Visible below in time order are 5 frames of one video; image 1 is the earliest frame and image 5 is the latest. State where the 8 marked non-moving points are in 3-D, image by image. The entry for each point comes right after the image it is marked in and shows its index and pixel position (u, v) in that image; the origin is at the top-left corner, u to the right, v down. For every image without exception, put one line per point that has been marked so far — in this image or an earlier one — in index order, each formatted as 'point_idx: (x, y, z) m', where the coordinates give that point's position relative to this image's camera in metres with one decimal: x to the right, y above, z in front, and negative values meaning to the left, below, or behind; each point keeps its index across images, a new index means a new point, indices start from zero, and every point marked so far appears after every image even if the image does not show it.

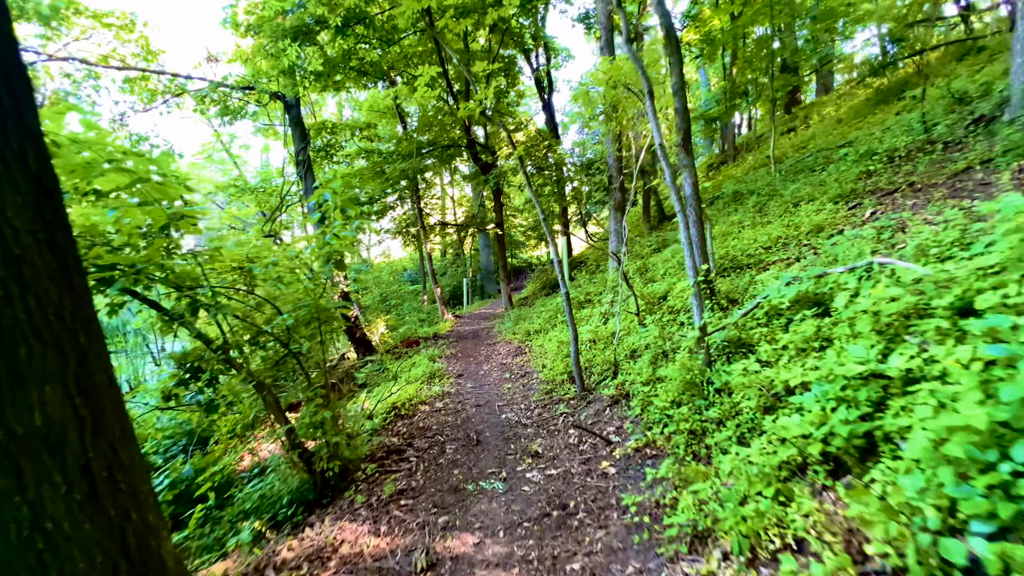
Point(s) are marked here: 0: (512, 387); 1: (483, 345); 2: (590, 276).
0: (0.0, -1.3, +5.9) m
1: (-0.6, -1.2, +8.9) m
2: (+1.6, +0.2, +9.1) m
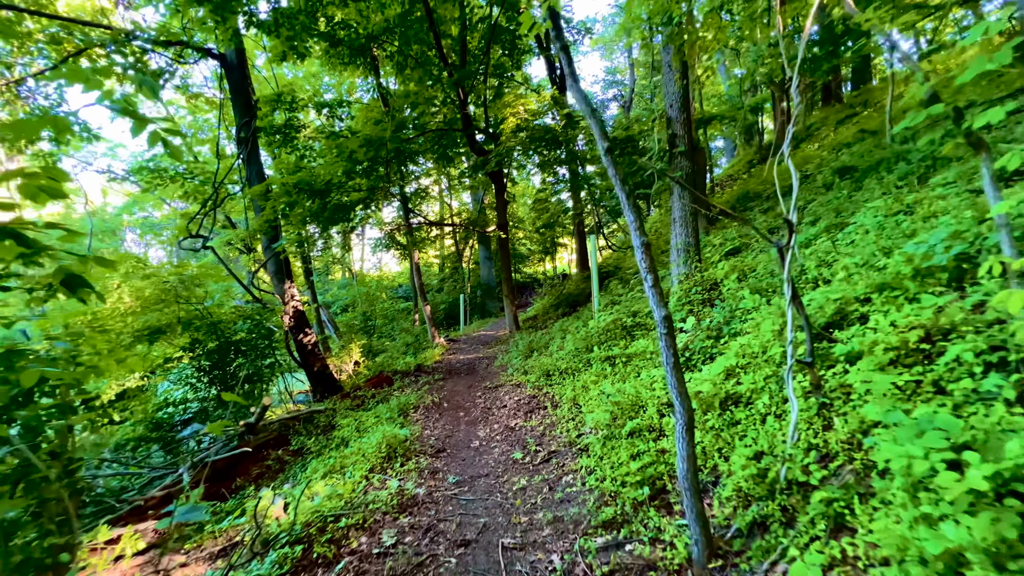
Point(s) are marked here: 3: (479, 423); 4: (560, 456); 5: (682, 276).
0: (+0.1, -1.5, +3.2) m
1: (-0.5, -1.4, +6.1) m
2: (+1.8, 0.0, +6.4) m
3: (-0.4, -1.5, +4.9) m
4: (+0.4, -1.3, +3.5) m
5: (+1.9, +0.1, +5.0) m
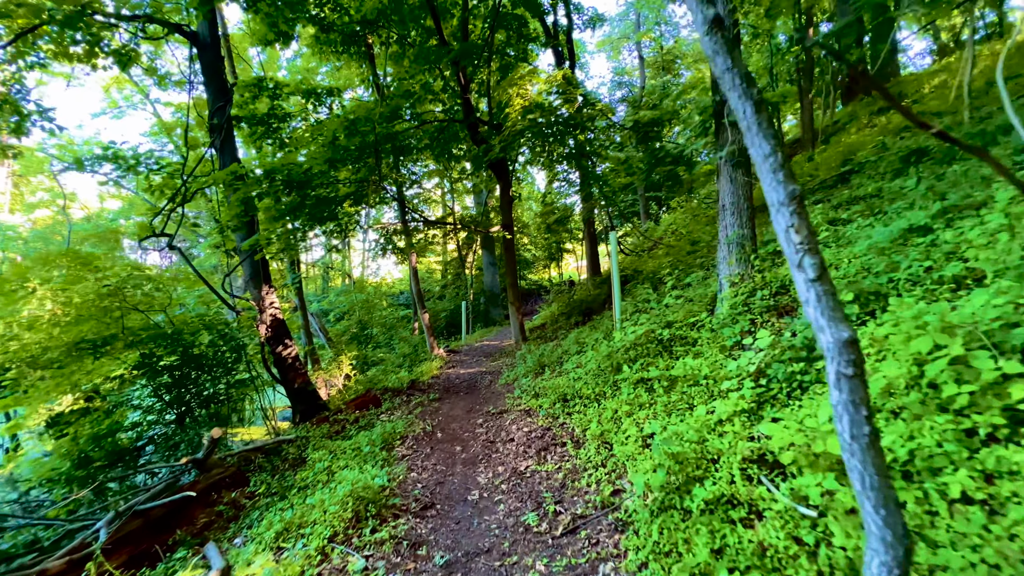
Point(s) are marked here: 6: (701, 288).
0: (+0.2, -1.5, +2.1) m
1: (-0.4, -1.5, +5.1) m
2: (+1.9, -0.1, +5.4) m
3: (-0.3, -1.5, +3.9) m
4: (+0.4, -1.3, +2.5) m
5: (+2.0, +0.1, +4.0) m
6: (+2.1, 0.0, +4.9) m
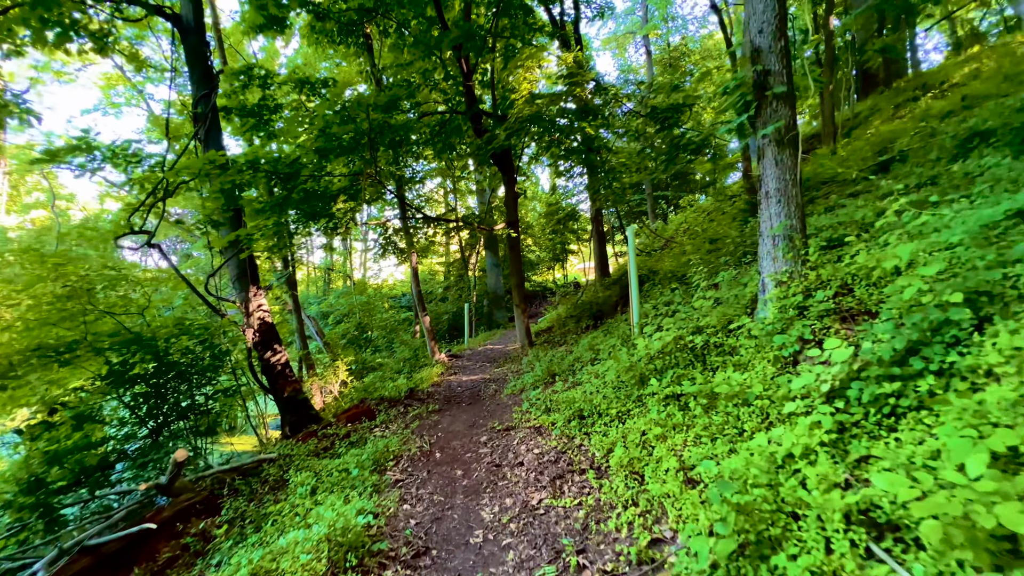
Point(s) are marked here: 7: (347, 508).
0: (+0.2, -1.5, +1.6) m
1: (-0.3, -1.5, +4.5) m
2: (+1.9, -0.1, +4.8) m
3: (-0.2, -1.5, +3.3) m
4: (+0.5, -1.3, +1.9) m
5: (+2.1, +0.1, +3.4) m
6: (+2.2, 0.0, +4.3) m
7: (-1.2, -1.6, +3.2) m
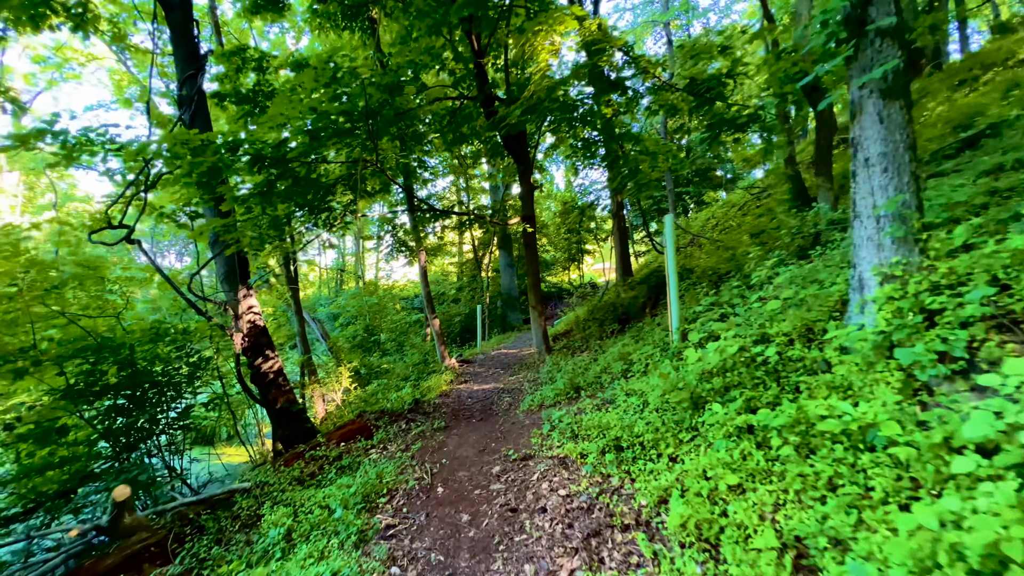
0: (+0.3, -1.4, +0.8) m
1: (-0.1, -1.5, +3.8) m
2: (+2.1, -0.1, +4.0) m
3: (-0.1, -1.5, +2.6) m
4: (+0.6, -1.3, +1.1) m
5: (+2.2, +0.1, +2.6) m
6: (+2.3, 0.0, +3.5) m
7: (-1.1, -1.6, +2.5) m
